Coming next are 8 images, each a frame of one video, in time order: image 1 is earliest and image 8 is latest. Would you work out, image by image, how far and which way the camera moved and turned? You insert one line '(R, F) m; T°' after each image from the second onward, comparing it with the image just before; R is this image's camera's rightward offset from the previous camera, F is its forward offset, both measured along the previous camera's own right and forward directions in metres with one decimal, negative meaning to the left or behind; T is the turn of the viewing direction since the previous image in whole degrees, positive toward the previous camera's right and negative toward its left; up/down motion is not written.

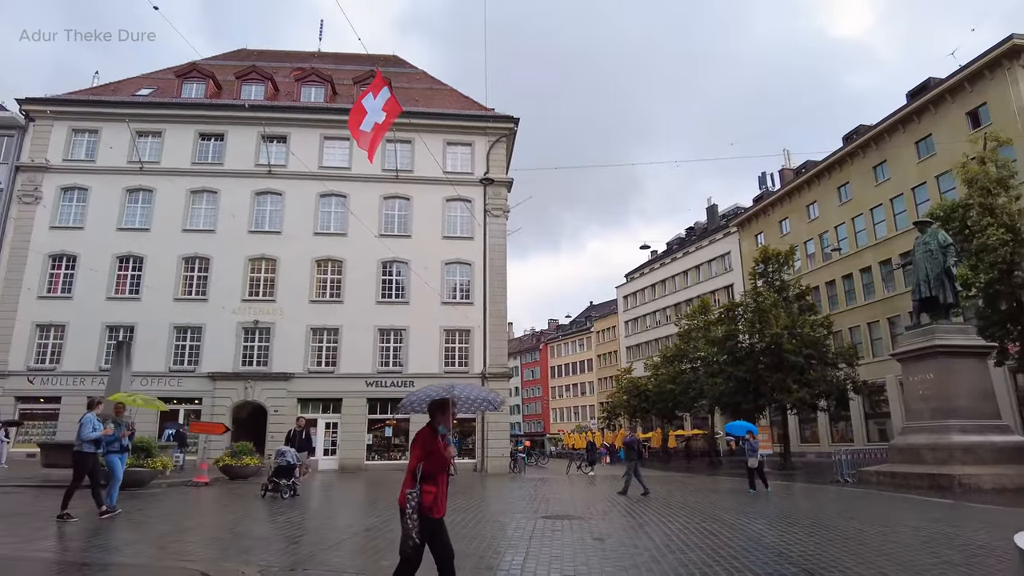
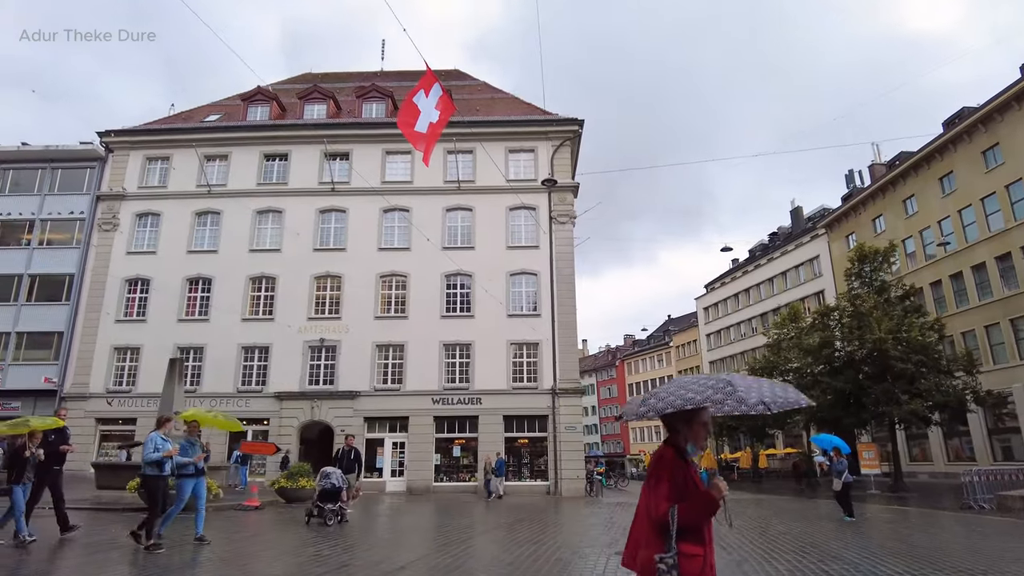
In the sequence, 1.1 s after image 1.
(+0.2, +1.5) m; -6°
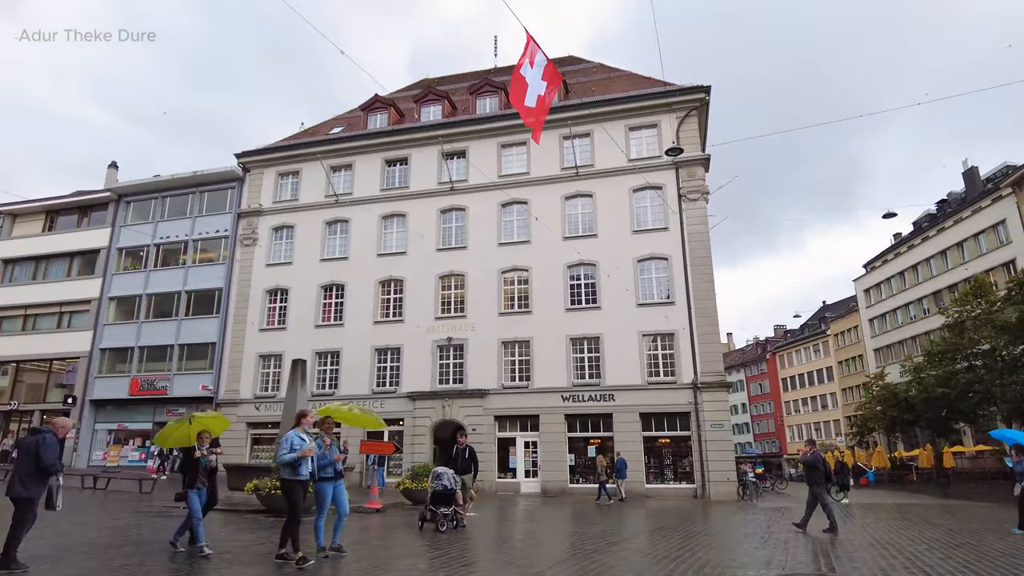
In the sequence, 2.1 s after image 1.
(+0.2, +1.5) m; -12°
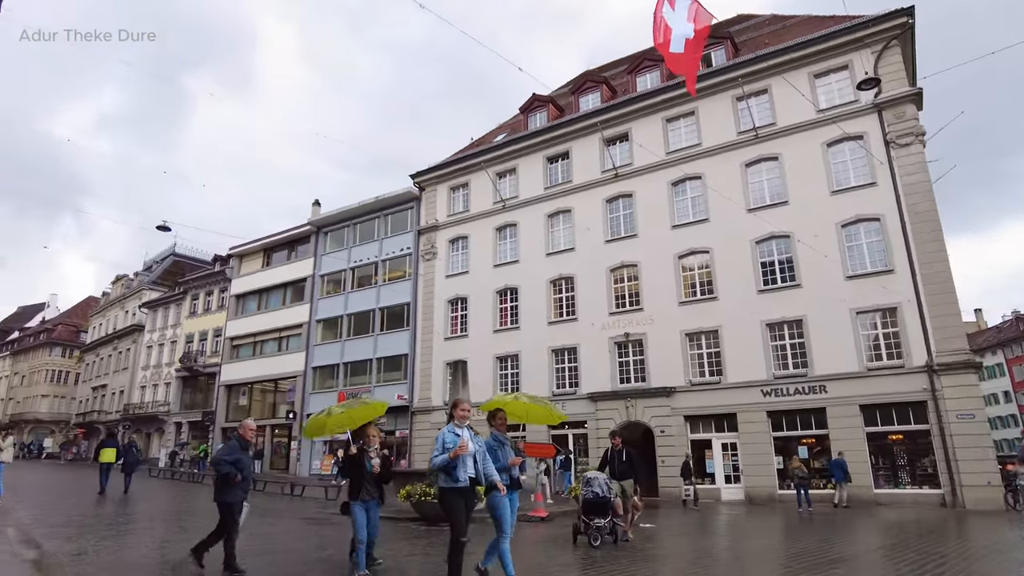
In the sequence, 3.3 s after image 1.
(+0.7, +1.7) m; -17°
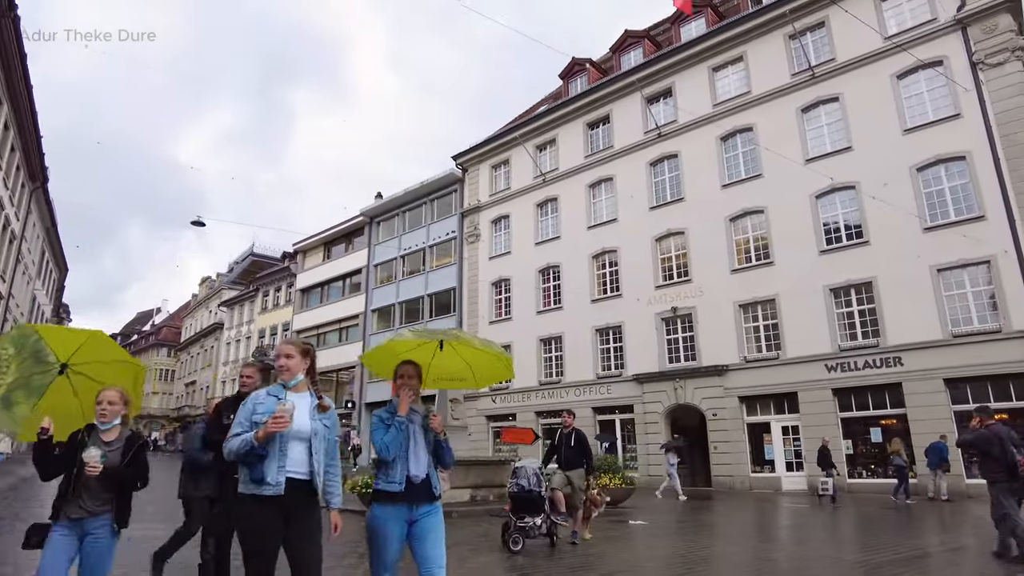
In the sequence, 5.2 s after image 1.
(+2.4, +1.9) m; -8°
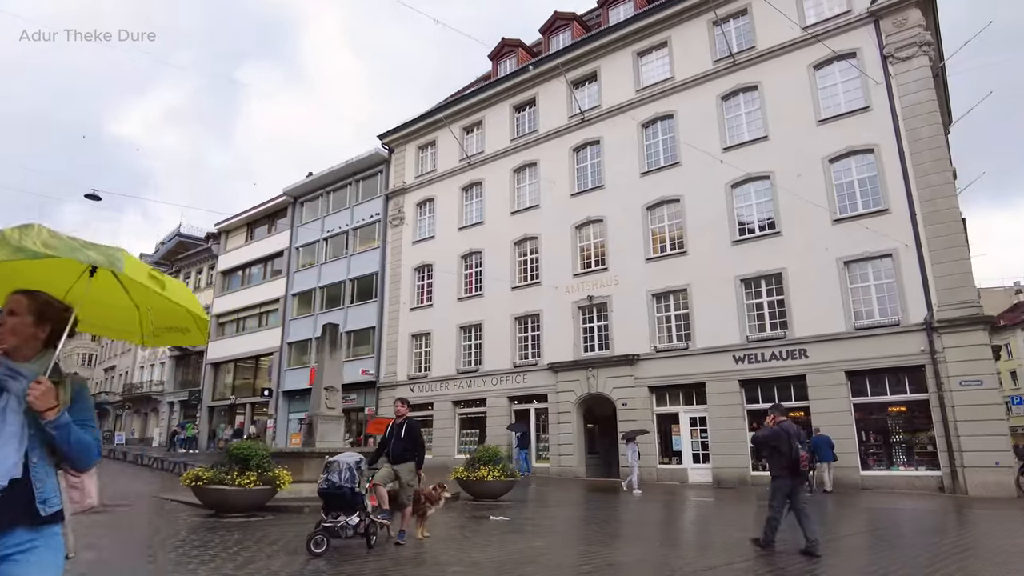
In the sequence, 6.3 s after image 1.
(+1.5, +0.7) m; +4°
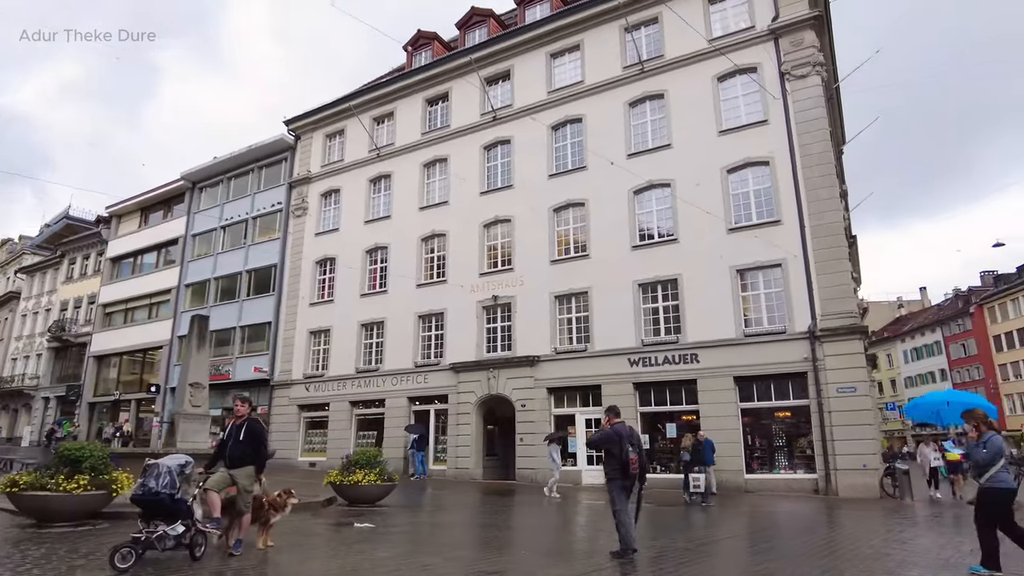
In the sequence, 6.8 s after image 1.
(+0.7, +0.4) m; +7°
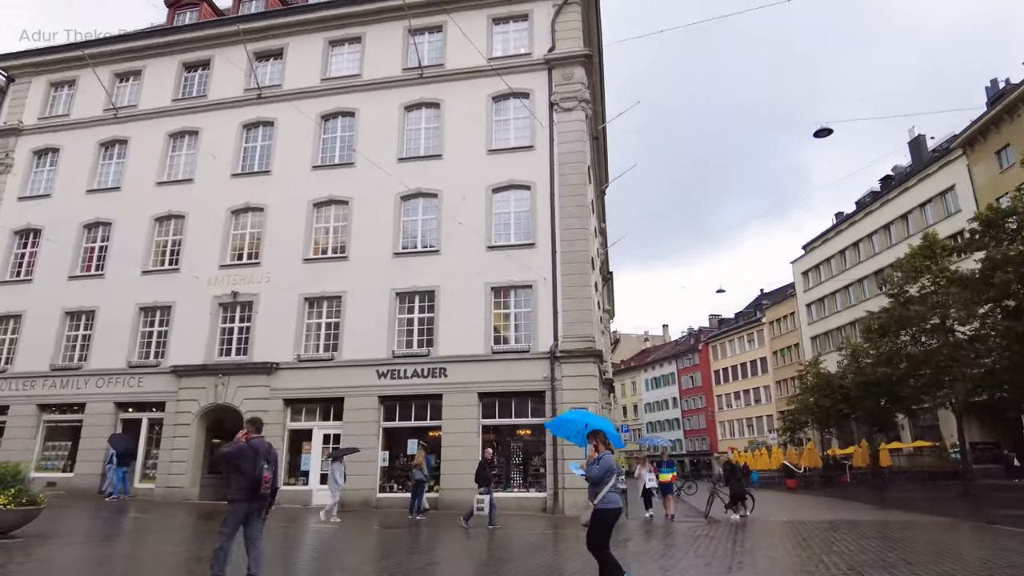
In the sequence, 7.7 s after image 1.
(+1.0, +0.7) m; +18°
